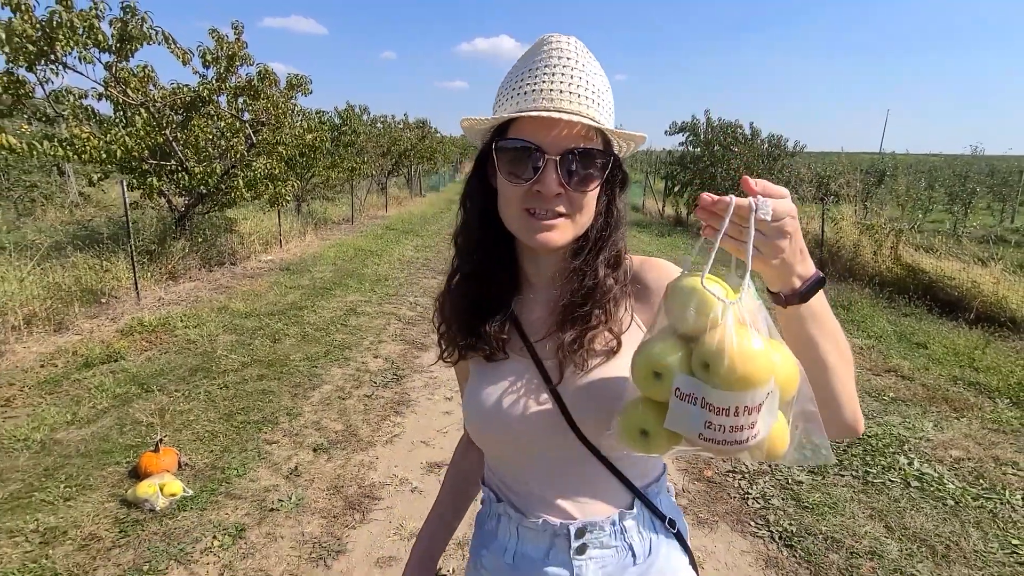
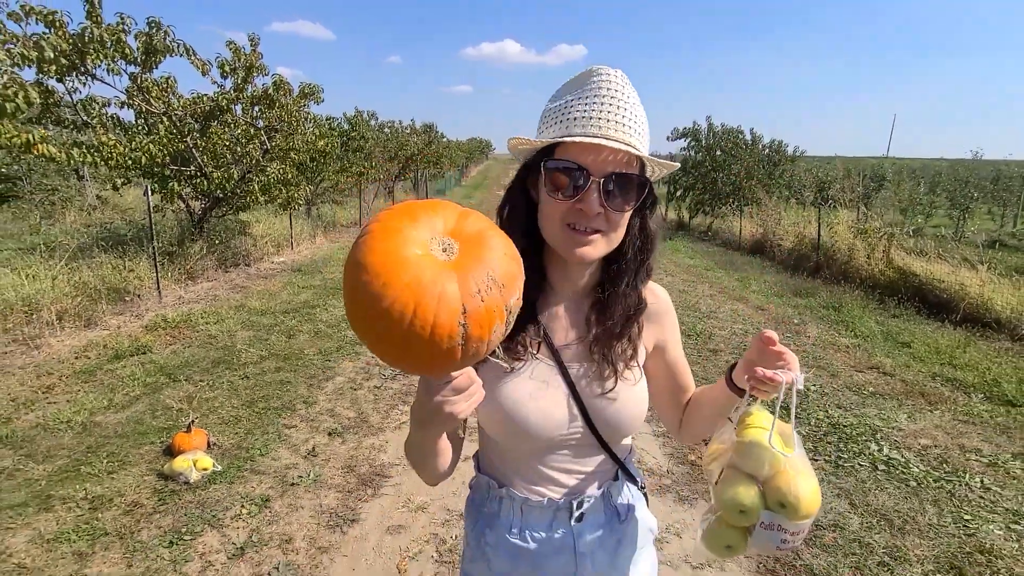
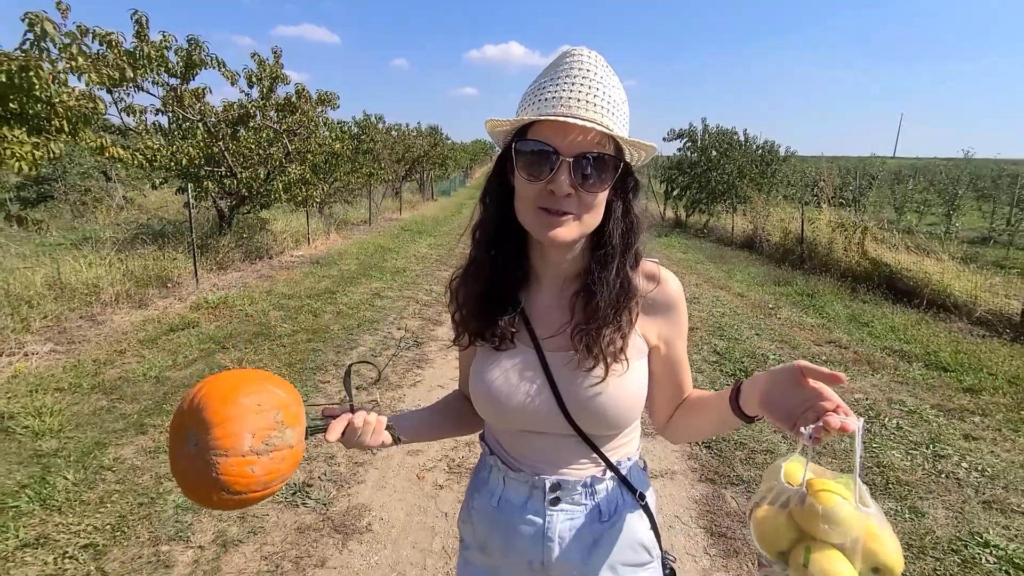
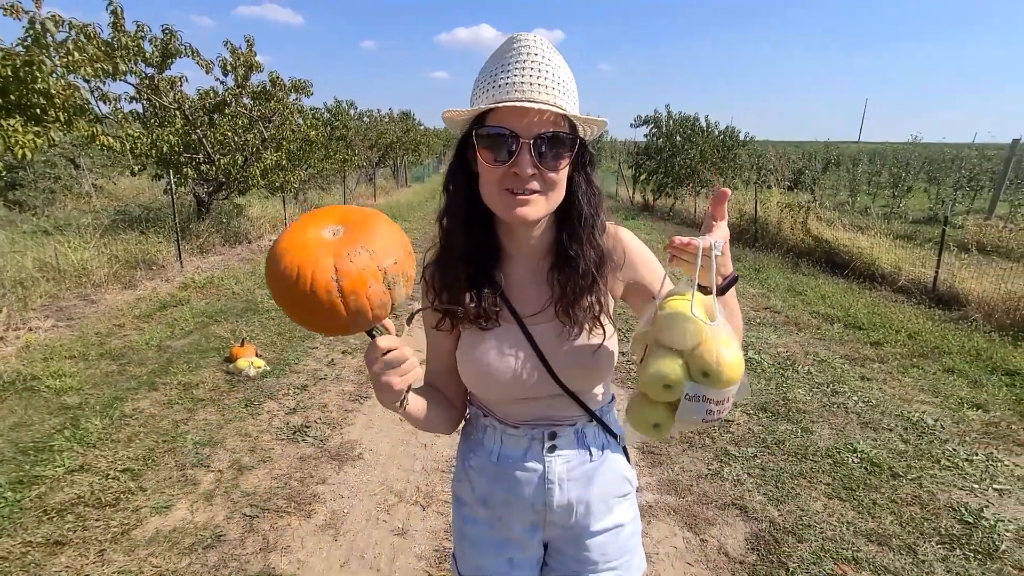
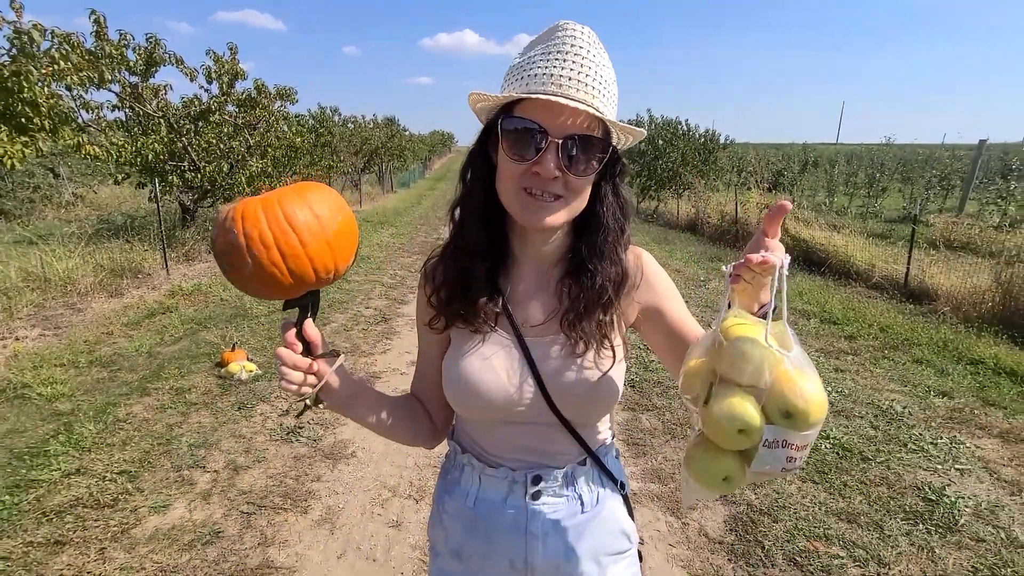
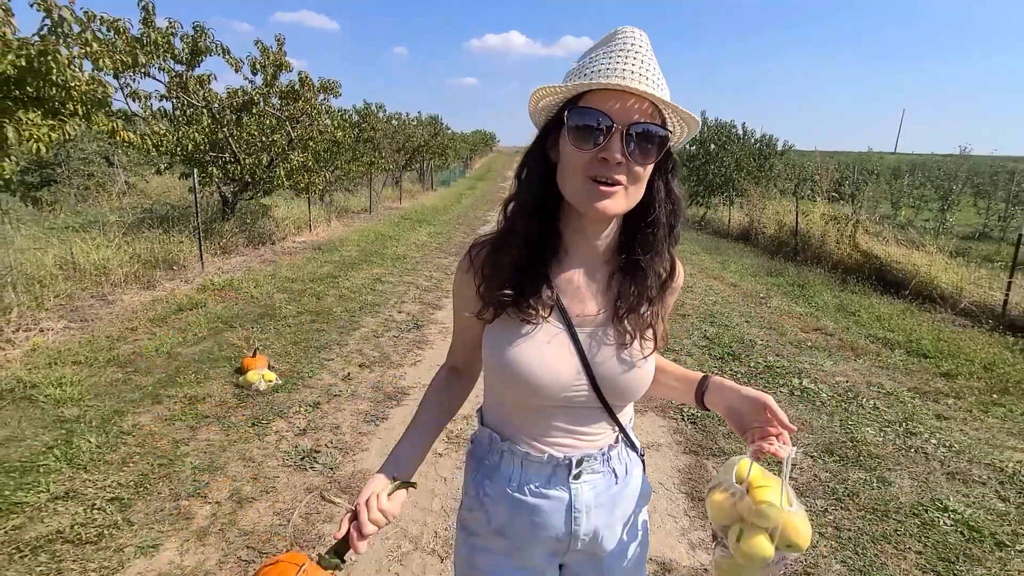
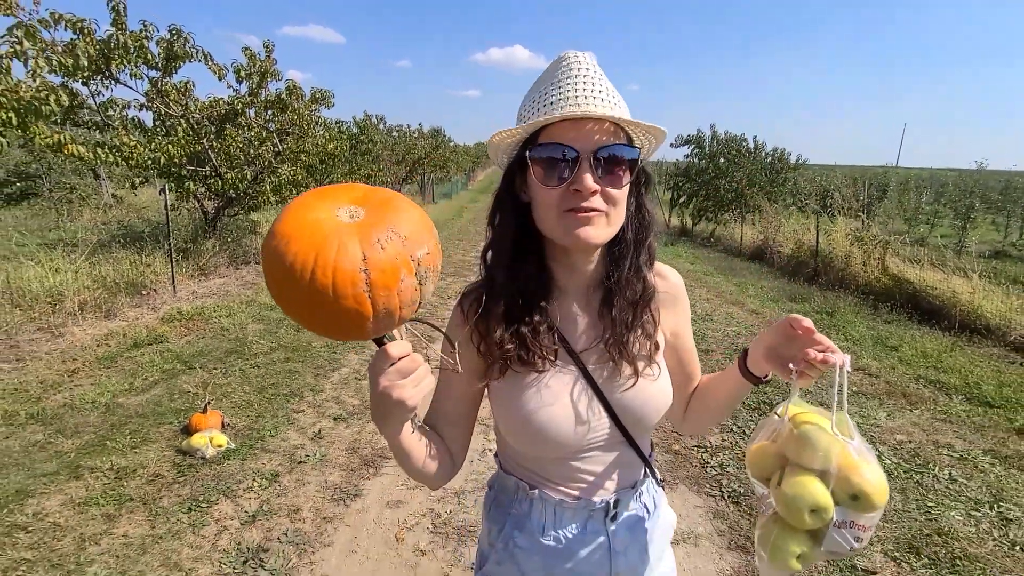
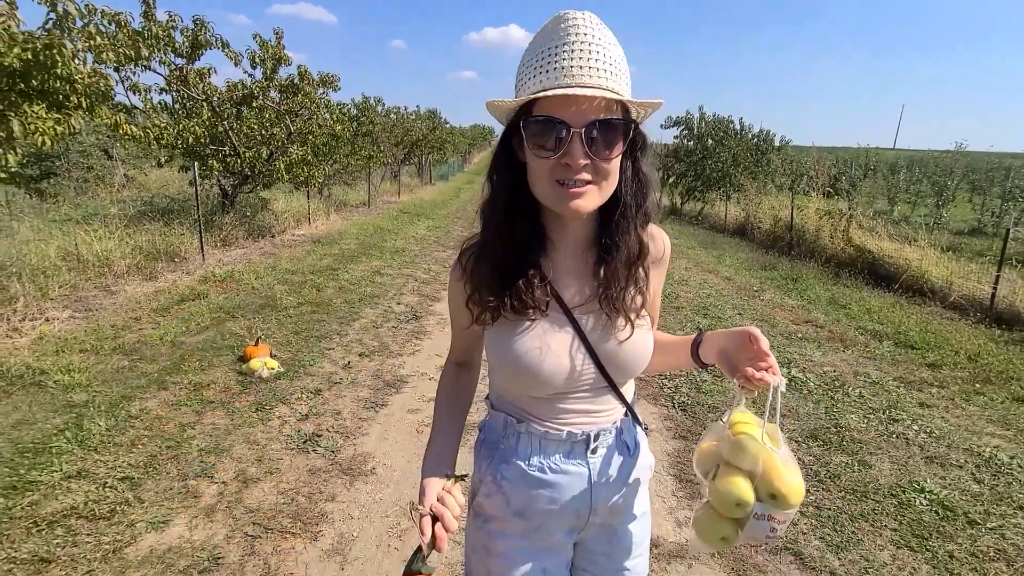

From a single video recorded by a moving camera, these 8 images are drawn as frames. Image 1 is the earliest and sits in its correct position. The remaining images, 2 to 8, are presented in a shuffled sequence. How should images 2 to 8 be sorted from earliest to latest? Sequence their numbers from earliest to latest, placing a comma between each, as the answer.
2, 7, 3, 6, 8, 4, 5
